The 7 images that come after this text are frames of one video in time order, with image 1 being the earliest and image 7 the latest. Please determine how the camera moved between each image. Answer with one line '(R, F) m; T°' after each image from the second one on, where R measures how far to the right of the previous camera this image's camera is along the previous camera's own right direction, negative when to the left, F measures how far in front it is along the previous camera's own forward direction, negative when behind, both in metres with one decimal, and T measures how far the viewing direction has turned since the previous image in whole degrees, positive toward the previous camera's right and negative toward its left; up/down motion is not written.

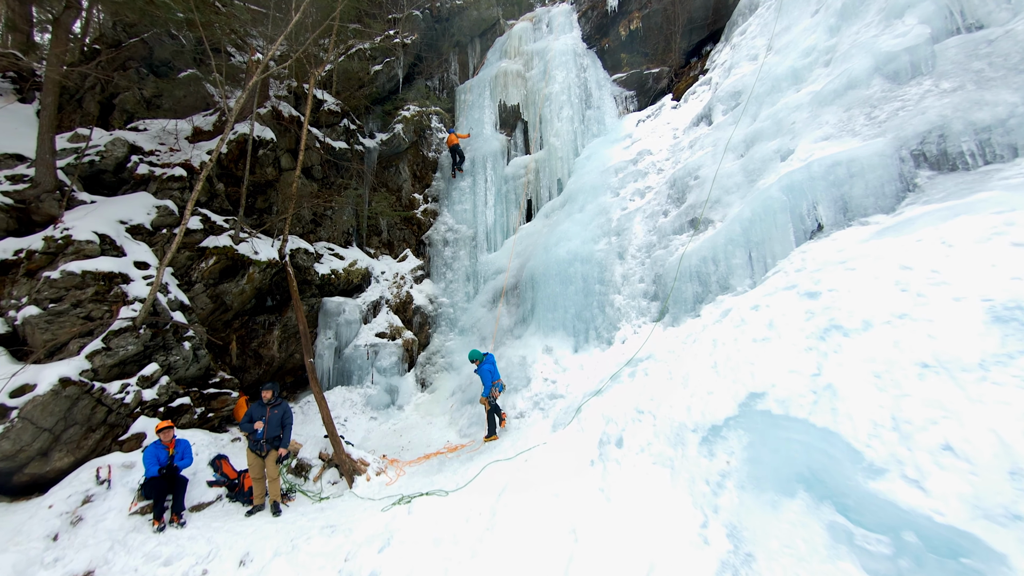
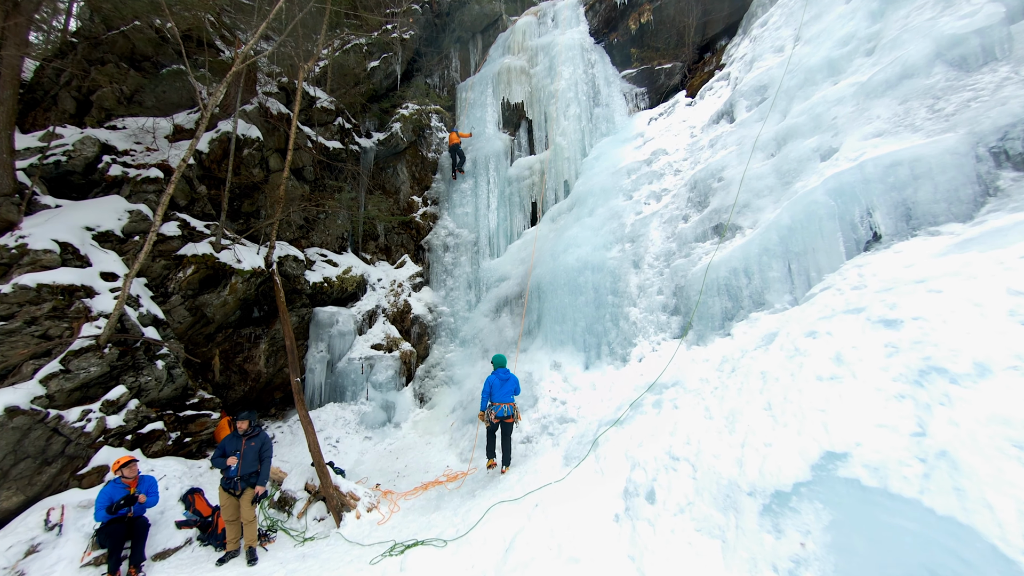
(-0.1, +0.6) m; 0°
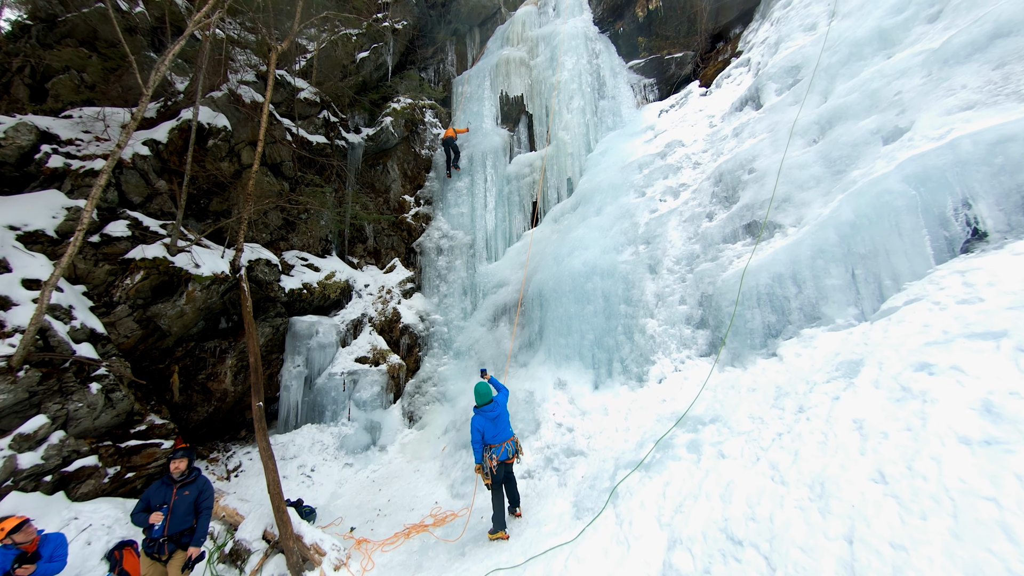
(0.0, +0.9) m; 0°
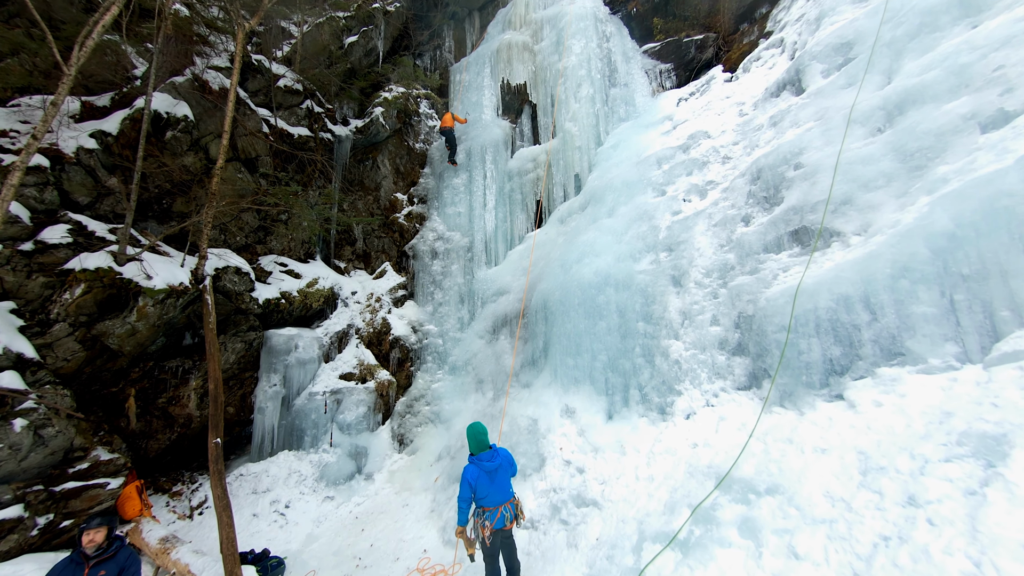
(0.0, +0.8) m; 0°
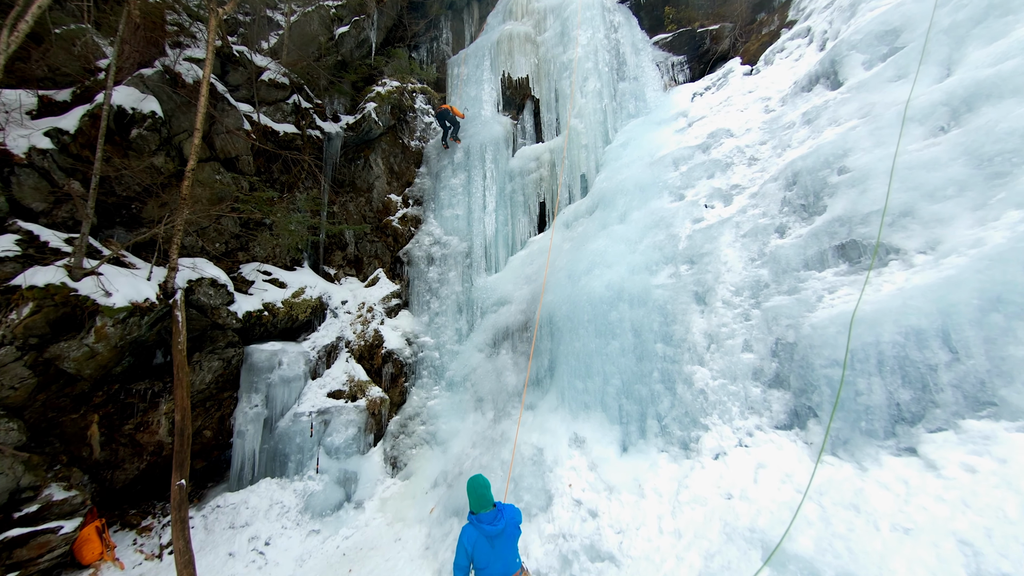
(0.0, +0.6) m; 0°
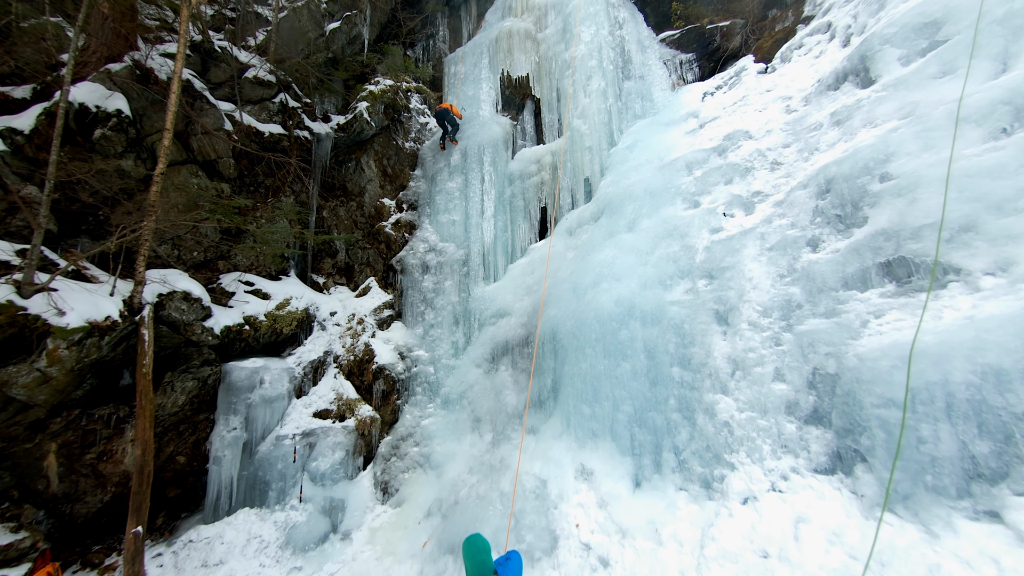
(0.0, +0.5) m; 0°
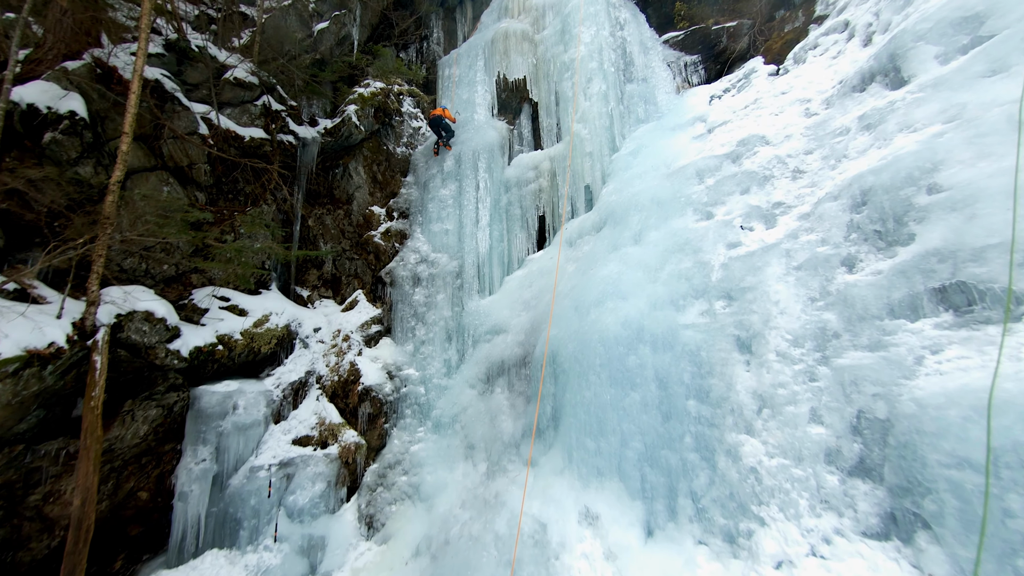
(0.0, +0.5) m; 0°
